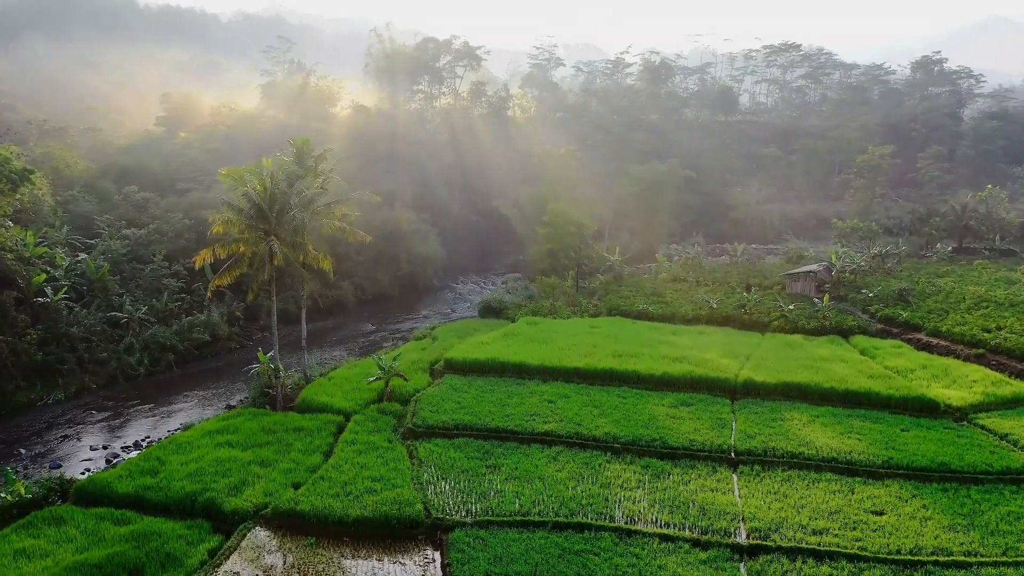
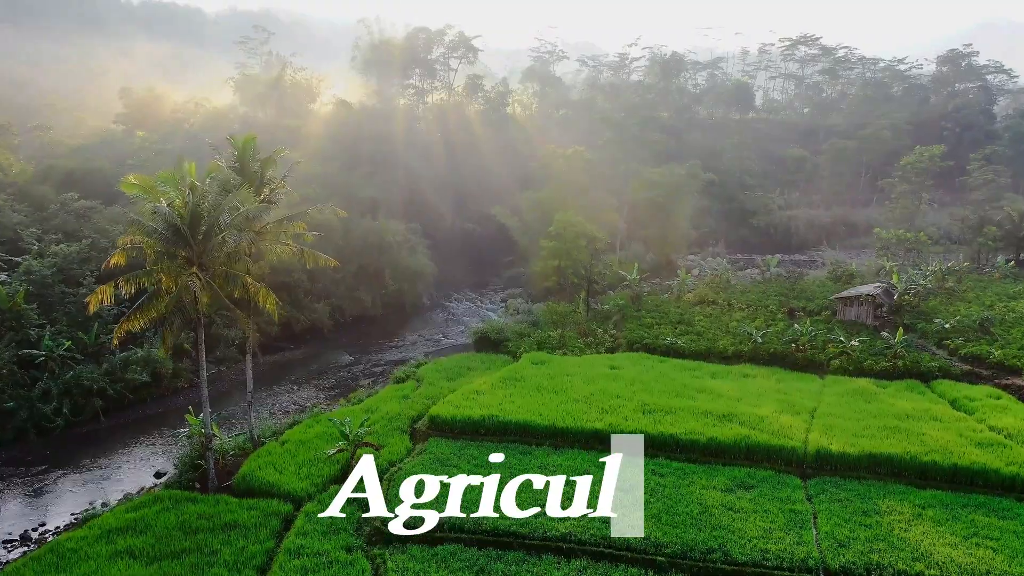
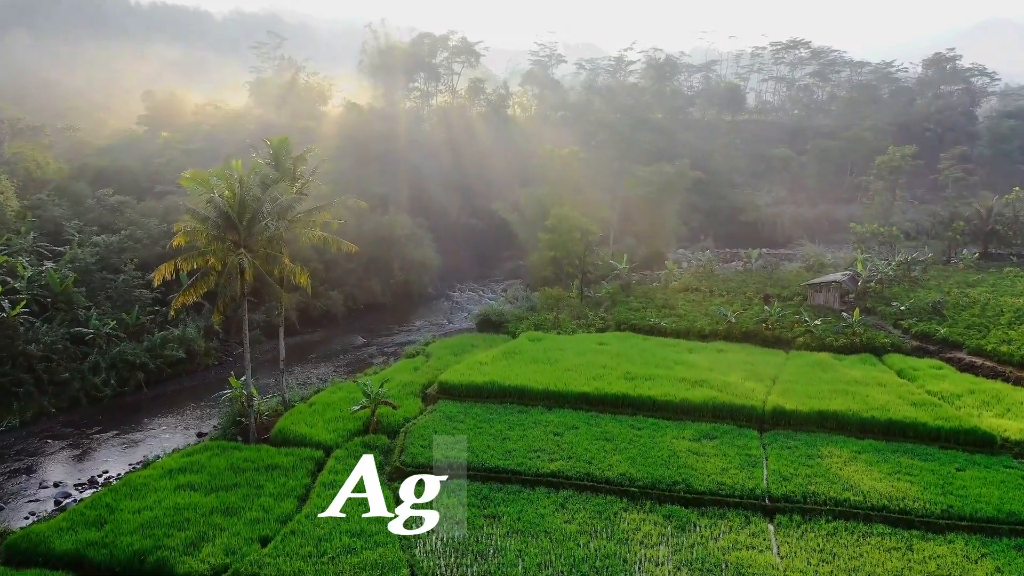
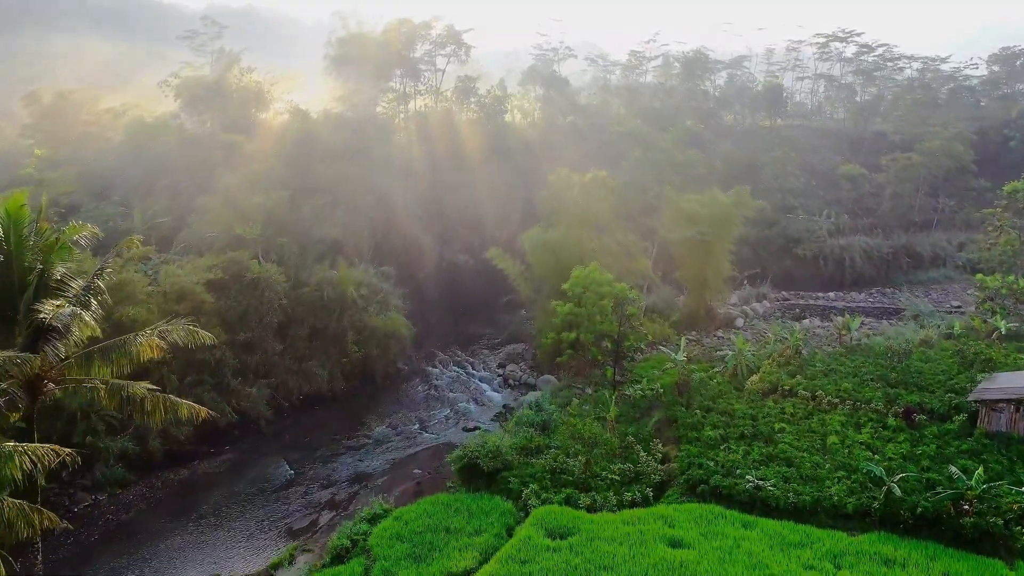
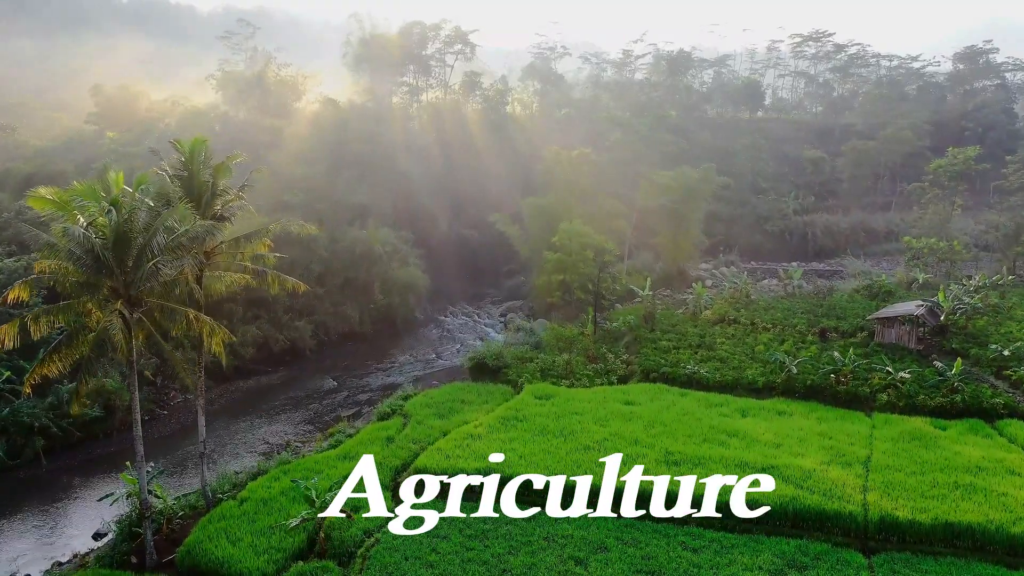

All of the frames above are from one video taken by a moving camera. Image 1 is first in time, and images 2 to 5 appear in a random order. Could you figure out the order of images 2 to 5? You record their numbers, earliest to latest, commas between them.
3, 2, 5, 4
